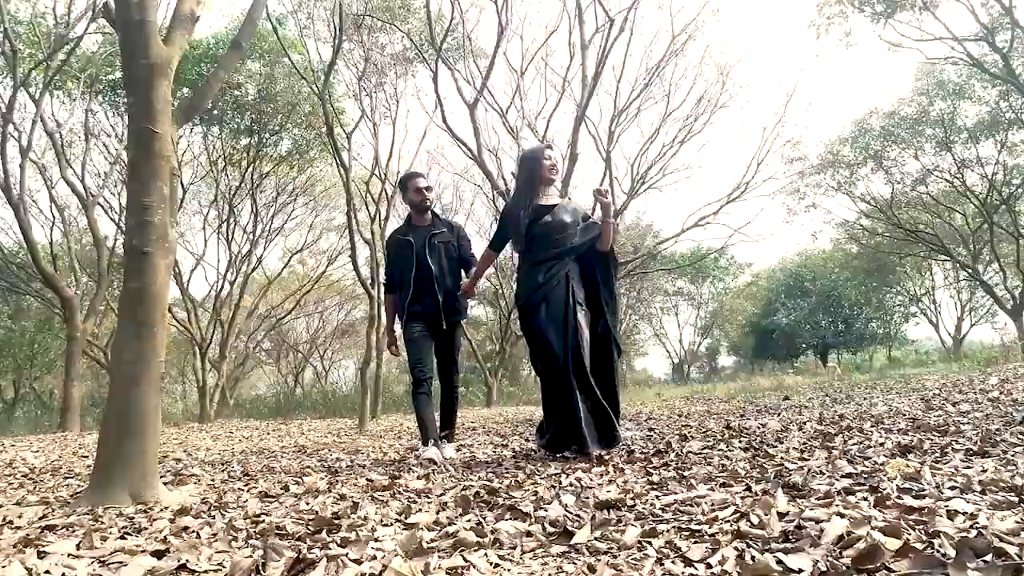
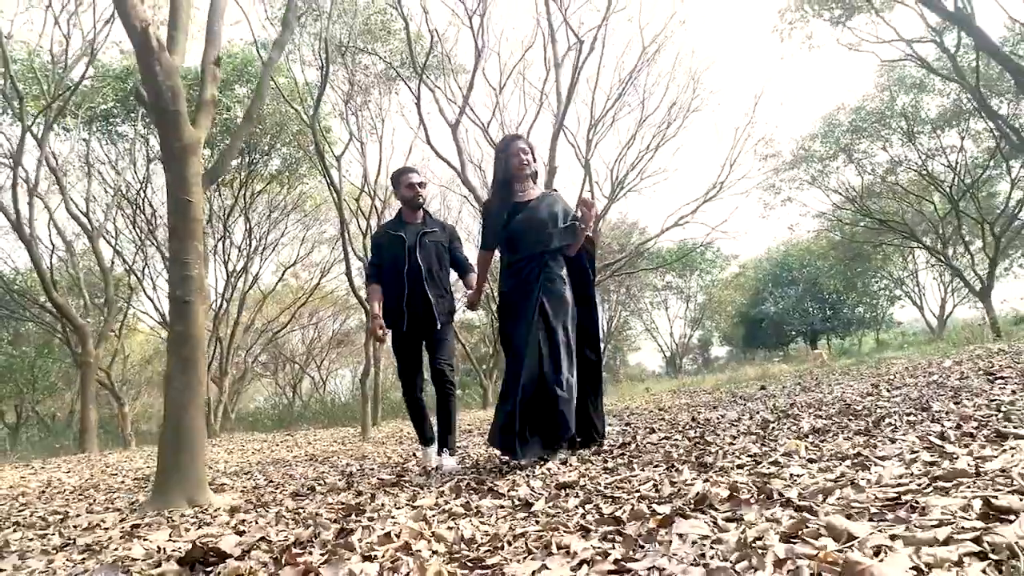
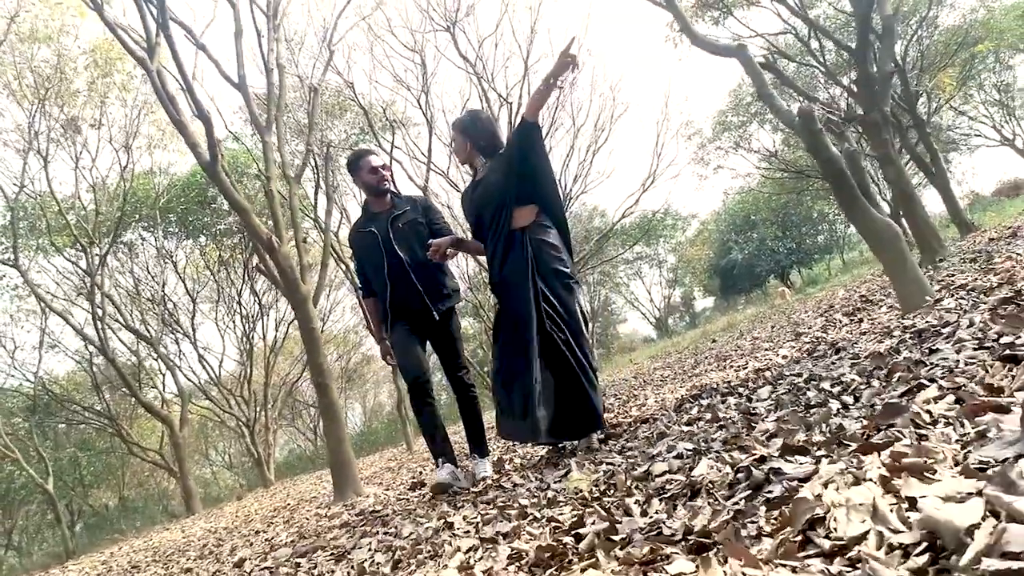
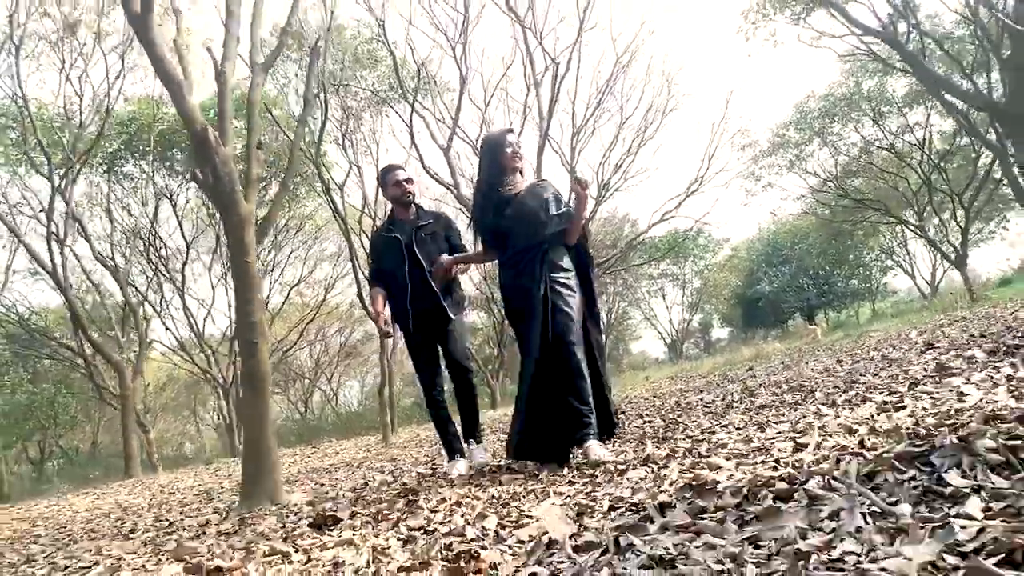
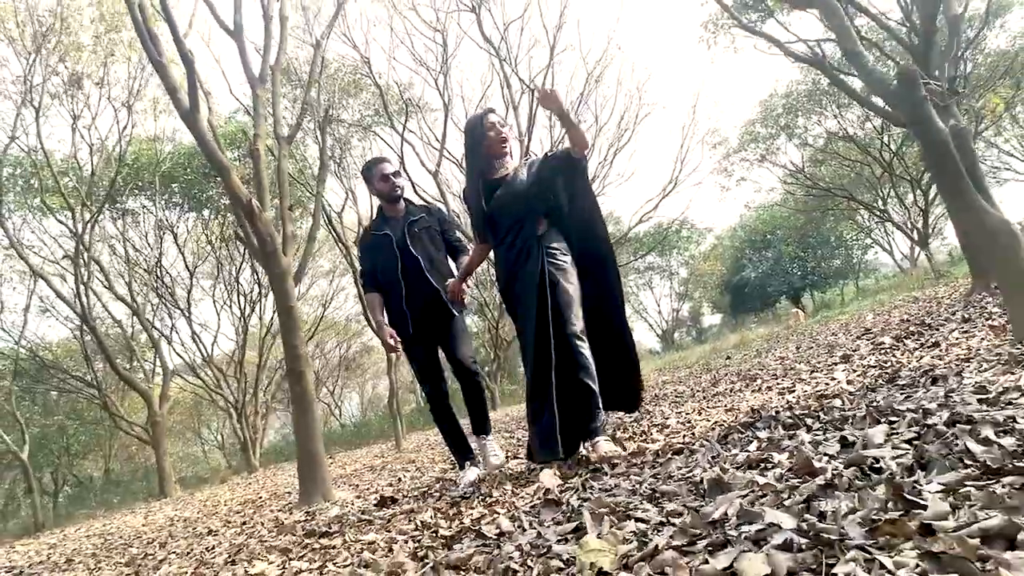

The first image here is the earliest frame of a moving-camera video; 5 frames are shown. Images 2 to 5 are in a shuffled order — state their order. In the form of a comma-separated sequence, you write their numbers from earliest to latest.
2, 4, 5, 3
